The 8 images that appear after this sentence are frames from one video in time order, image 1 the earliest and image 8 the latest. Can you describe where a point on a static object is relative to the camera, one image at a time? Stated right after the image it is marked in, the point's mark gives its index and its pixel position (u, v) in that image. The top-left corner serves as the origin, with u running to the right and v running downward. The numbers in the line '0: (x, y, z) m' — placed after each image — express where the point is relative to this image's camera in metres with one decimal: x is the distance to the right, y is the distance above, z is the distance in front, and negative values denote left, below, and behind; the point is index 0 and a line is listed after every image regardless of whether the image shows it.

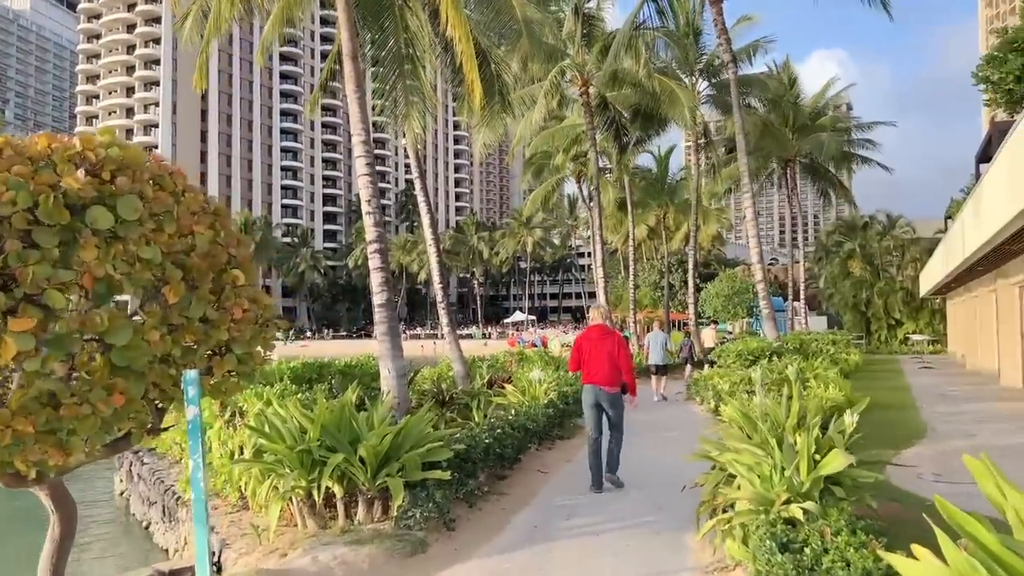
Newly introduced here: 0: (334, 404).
0: (-1.3, -0.8, +5.6) m
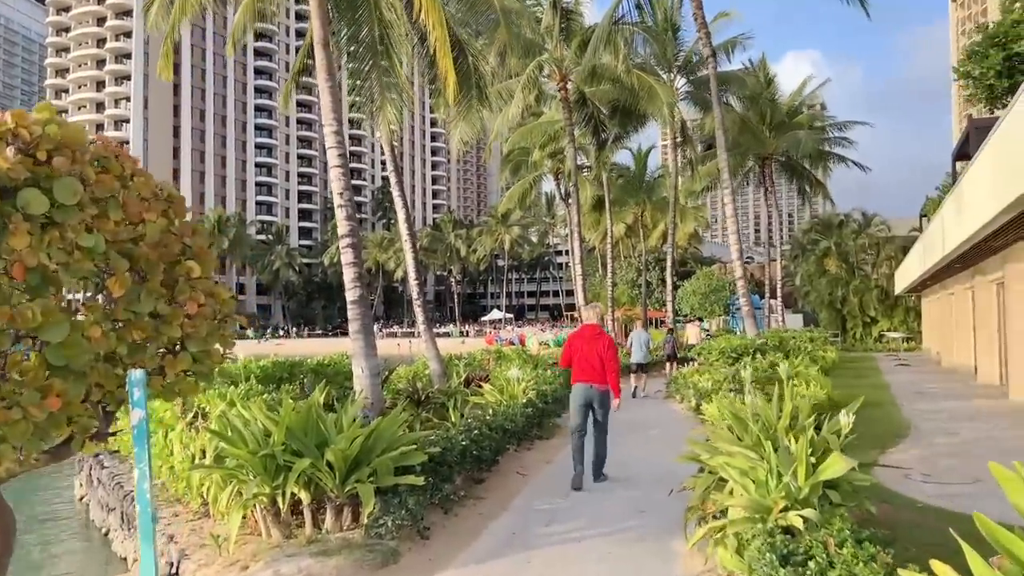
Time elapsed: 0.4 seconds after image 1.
0: (-1.4, -0.8, +5.3) m
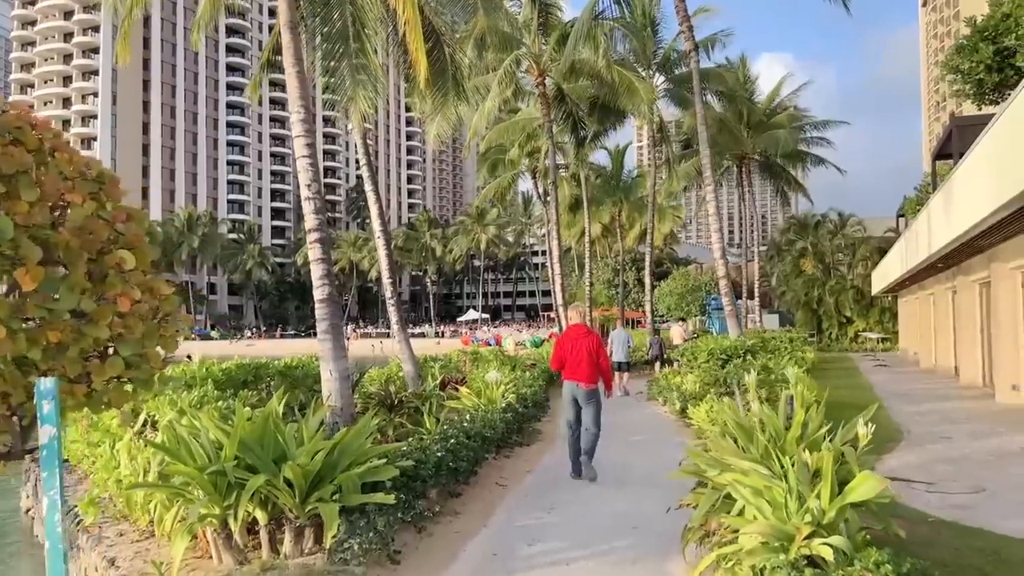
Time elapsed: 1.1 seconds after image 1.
0: (-1.6, -0.8, +4.8) m
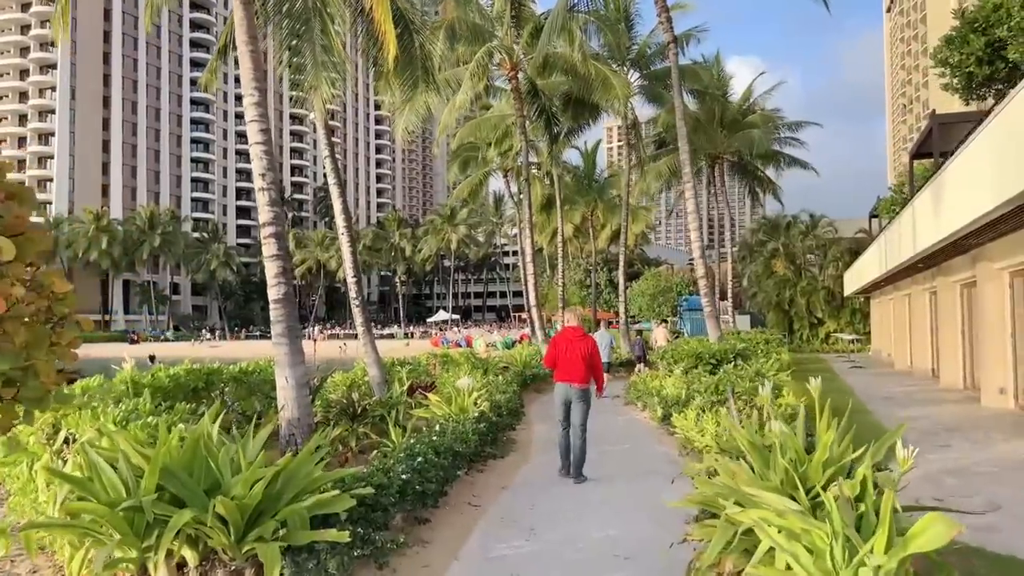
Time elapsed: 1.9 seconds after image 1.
0: (-1.7, -0.8, +4.0) m
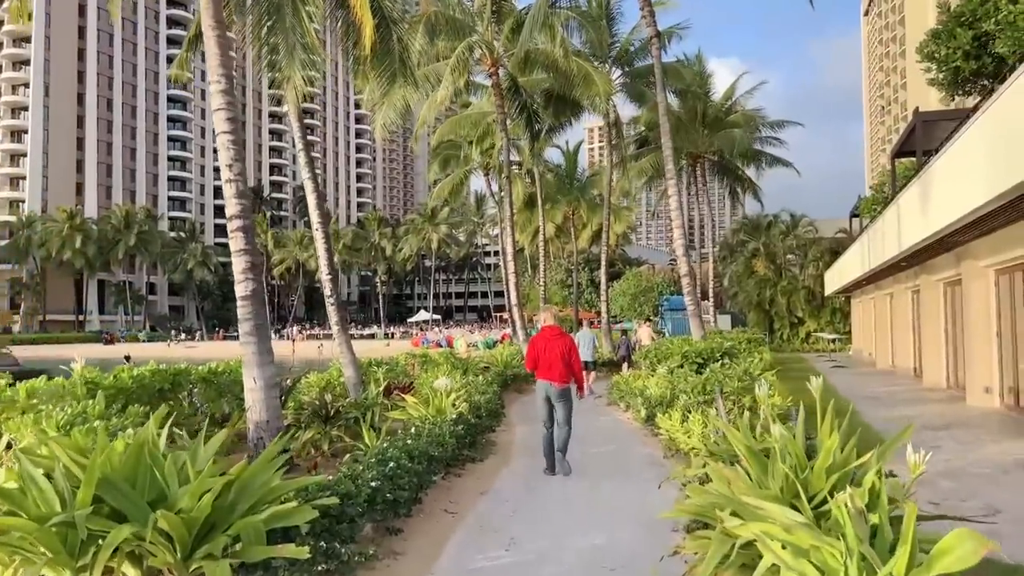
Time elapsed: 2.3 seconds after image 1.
0: (-1.8, -0.7, +3.7) m
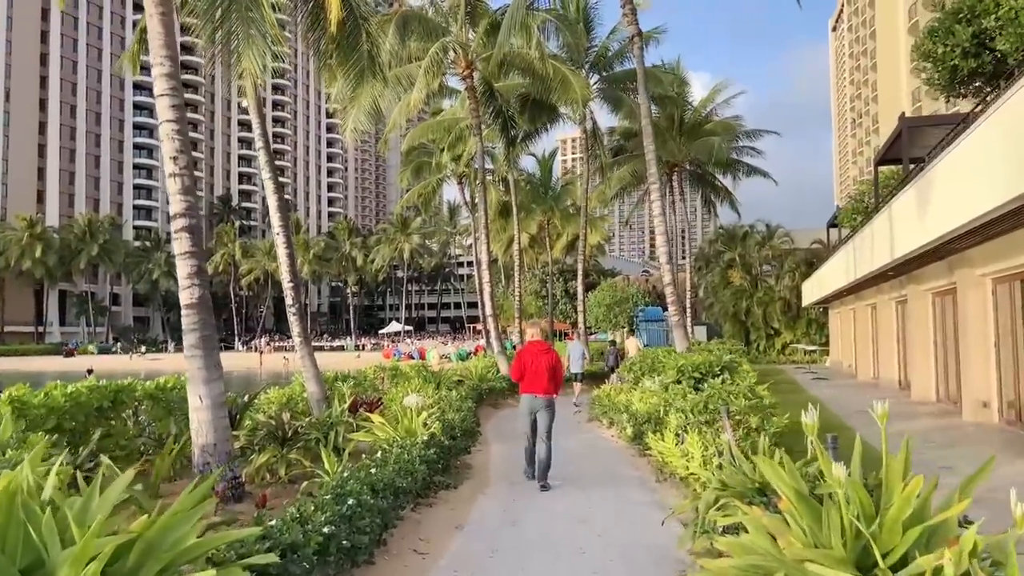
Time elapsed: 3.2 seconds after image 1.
0: (-1.9, -0.7, +2.9) m
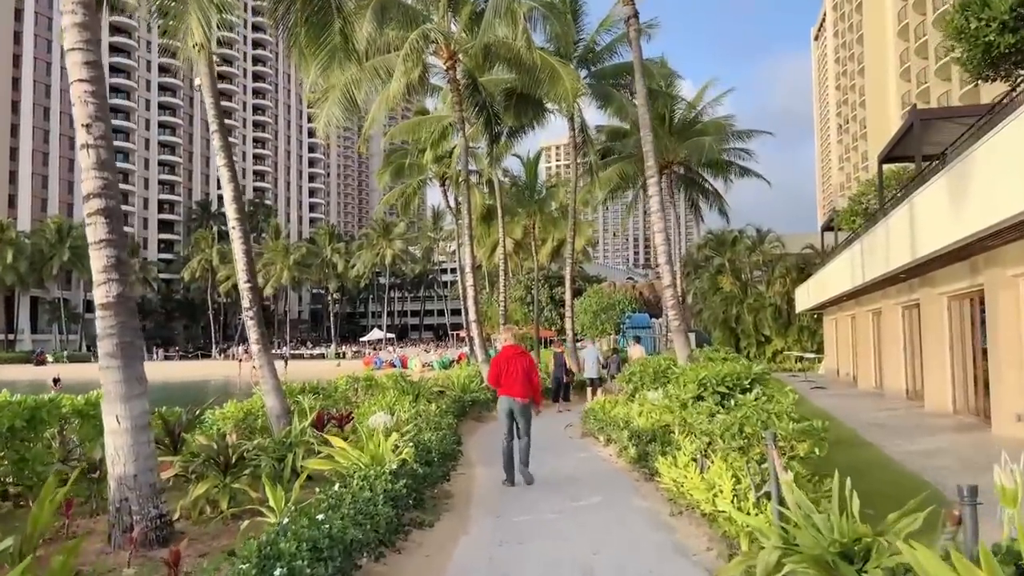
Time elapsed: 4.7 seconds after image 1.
0: (-1.9, -0.7, +1.6) m
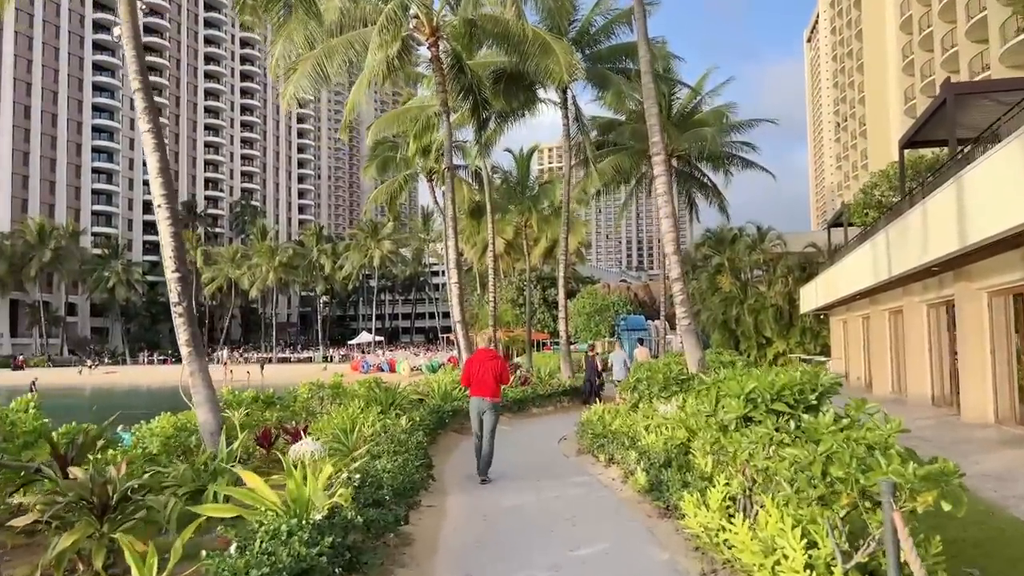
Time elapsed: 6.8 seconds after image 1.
0: (-2.0, -0.5, 0.0) m
